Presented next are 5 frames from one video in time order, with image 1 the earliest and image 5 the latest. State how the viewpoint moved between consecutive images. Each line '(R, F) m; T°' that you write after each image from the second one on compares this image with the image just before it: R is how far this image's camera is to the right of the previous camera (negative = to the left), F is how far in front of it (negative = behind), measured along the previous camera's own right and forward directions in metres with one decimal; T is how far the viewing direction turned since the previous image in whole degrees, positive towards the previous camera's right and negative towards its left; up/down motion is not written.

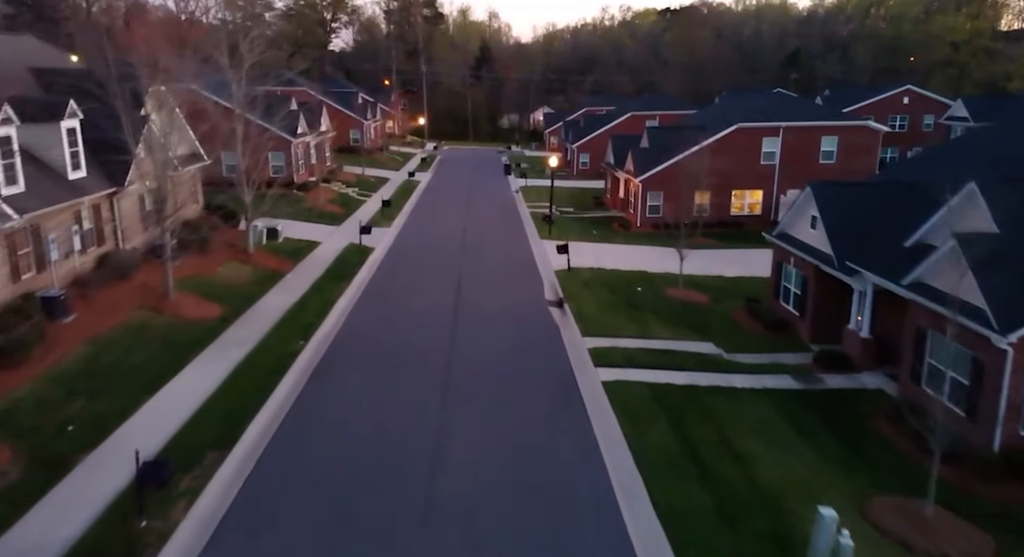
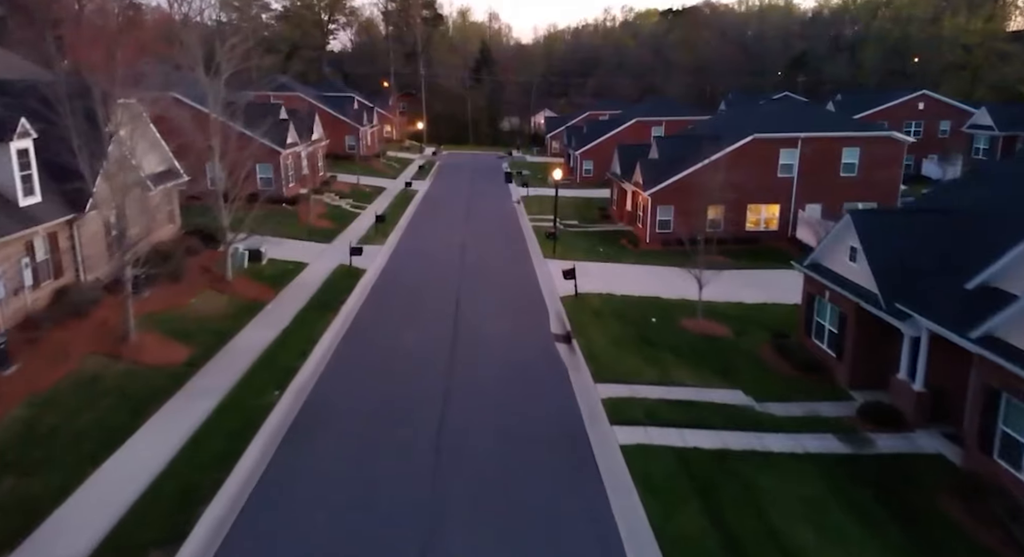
(-0.1, +2.0) m; 0°
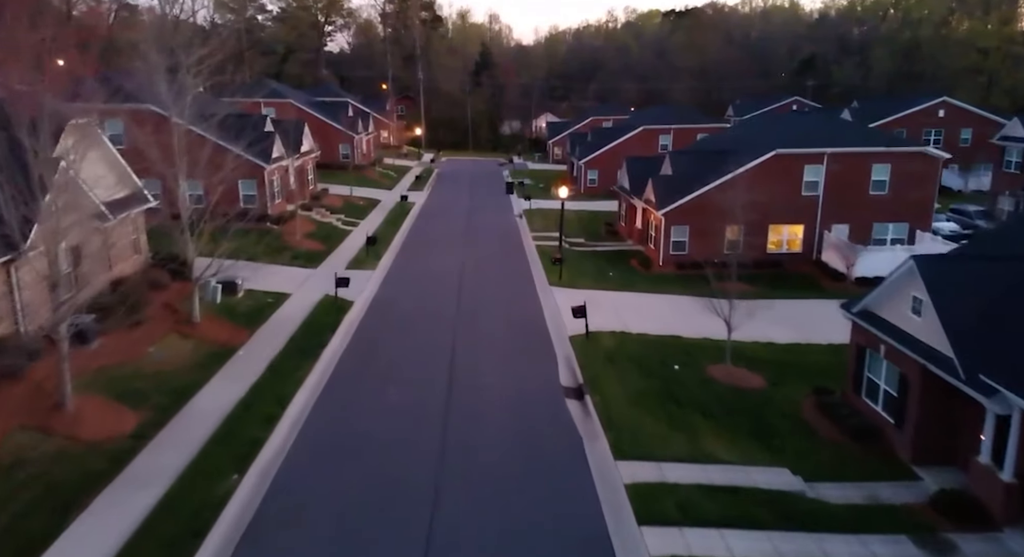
(-0.1, +2.4) m; 0°
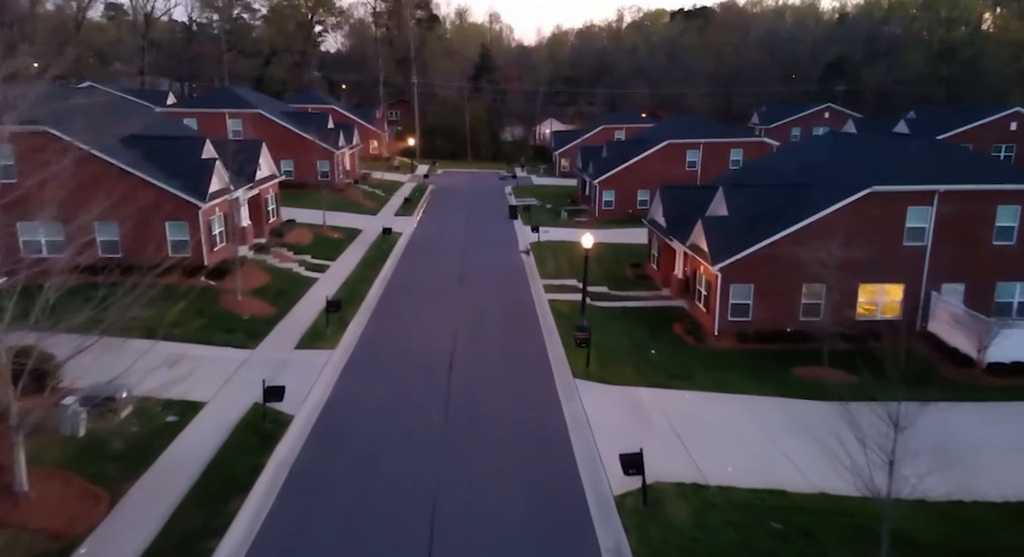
(-0.3, +7.3) m; 0°
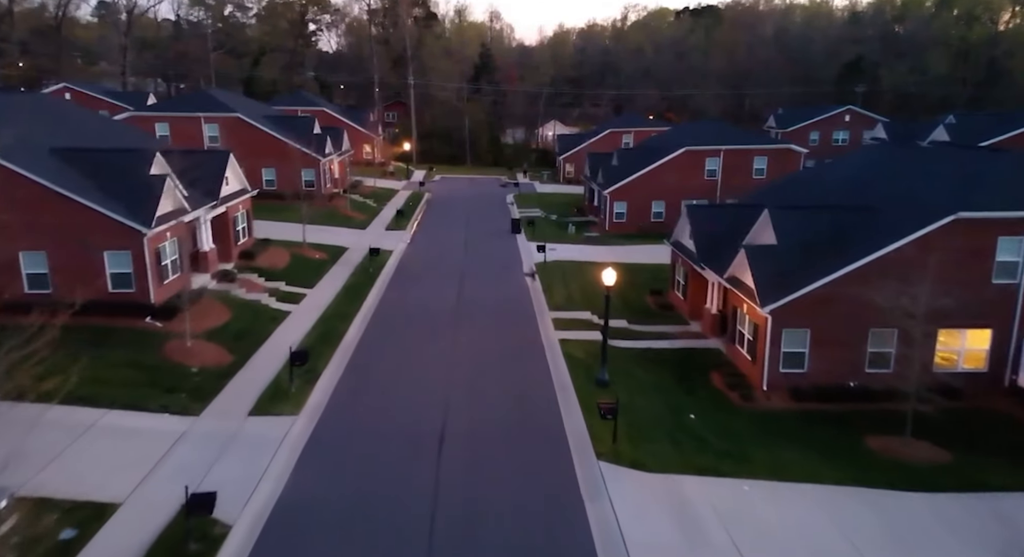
(-0.2, +4.0) m; 0°
